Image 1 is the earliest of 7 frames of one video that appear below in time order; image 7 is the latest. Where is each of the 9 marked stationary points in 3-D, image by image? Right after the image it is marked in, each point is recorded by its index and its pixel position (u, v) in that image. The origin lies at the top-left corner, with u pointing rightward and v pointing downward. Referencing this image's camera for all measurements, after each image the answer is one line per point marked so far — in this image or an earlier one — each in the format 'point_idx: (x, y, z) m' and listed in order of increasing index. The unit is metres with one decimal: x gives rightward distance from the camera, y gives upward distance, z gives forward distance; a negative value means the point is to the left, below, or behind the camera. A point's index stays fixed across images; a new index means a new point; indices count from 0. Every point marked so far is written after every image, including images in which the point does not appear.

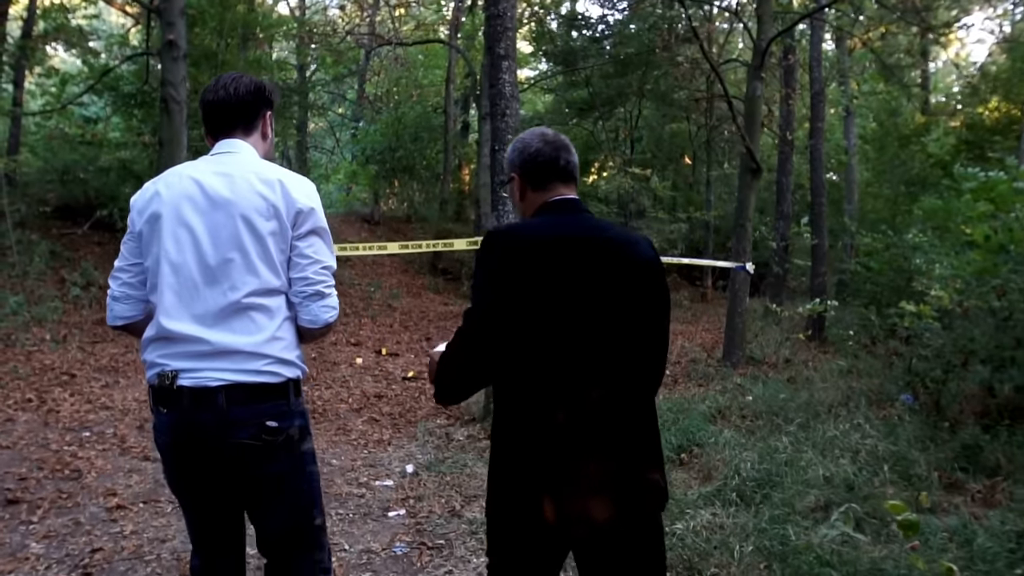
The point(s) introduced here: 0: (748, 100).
0: (+3.1, +2.5, +11.7) m
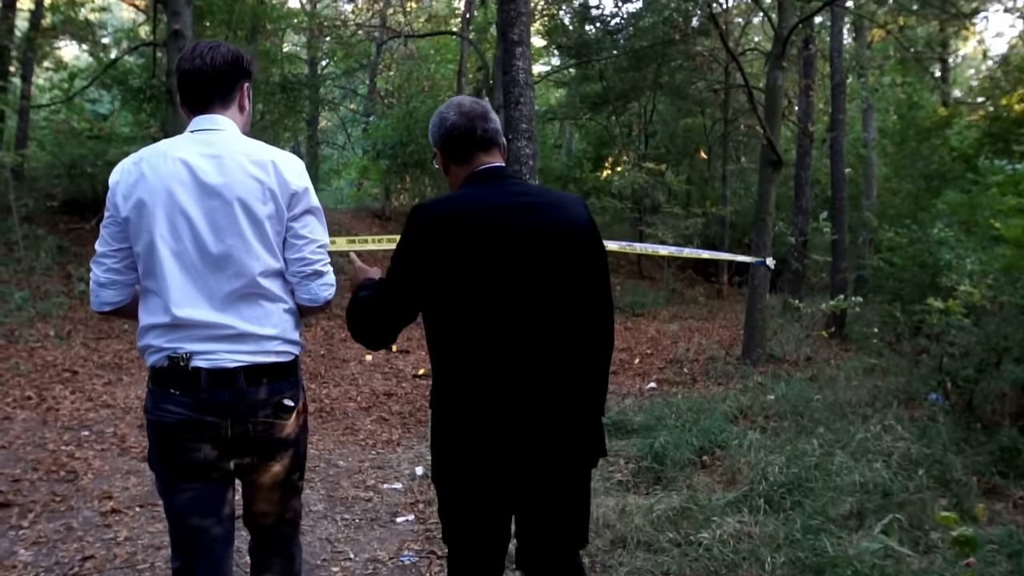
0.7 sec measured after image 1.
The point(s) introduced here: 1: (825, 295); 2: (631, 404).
0: (+3.3, +2.5, +11.4) m
1: (+6.1, -0.2, +16.8) m
2: (+1.2, -1.2, +8.6) m
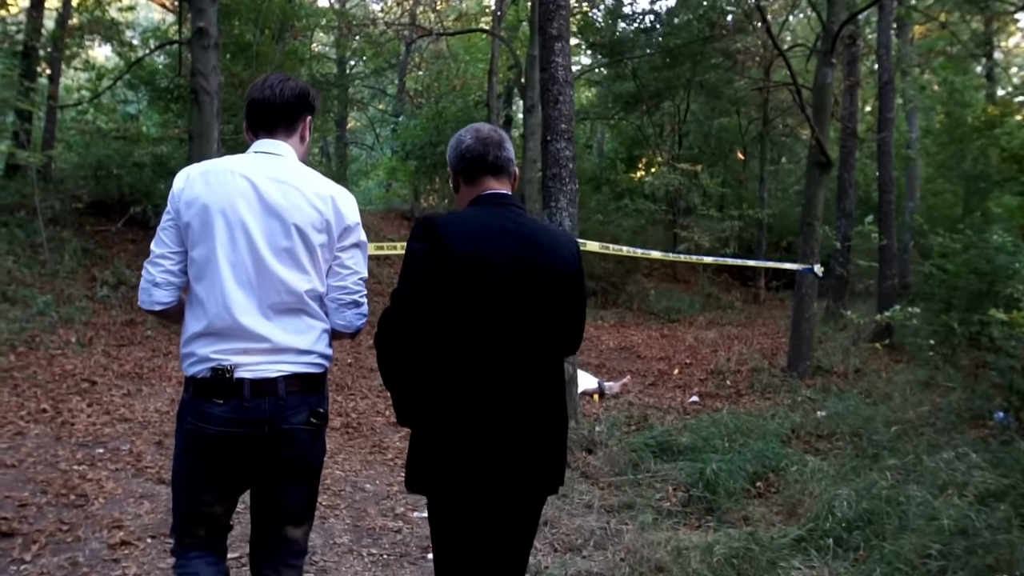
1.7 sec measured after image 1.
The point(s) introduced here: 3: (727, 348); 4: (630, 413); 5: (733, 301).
0: (+3.7, +2.4, +10.8) m
1: (+6.6, -0.3, +16.1) m
2: (+1.5, -1.2, +8.1) m
3: (+3.3, -0.9, +13.4) m
4: (+1.2, -1.2, +8.7) m
5: (+5.0, -0.3, +19.8) m
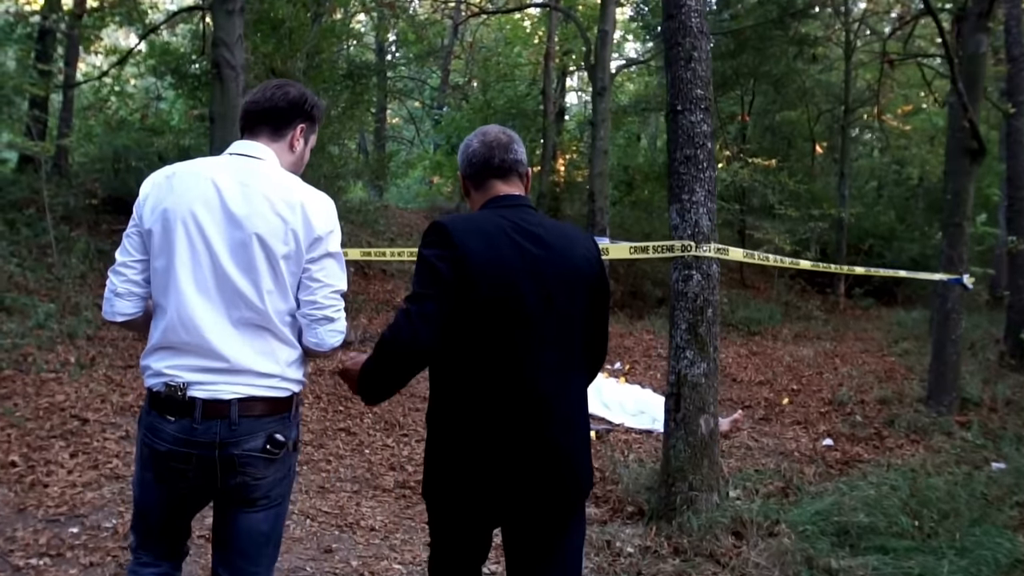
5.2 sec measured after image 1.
0: (+4.6, +2.3, +8.8) m
1: (+7.6, -0.5, +14.1) m
2: (+2.2, -1.4, +6.3) m
3: (+4.2, -1.1, +11.5) m
4: (+1.9, -1.4, +6.9) m
5: (+6.1, -0.4, +17.8) m
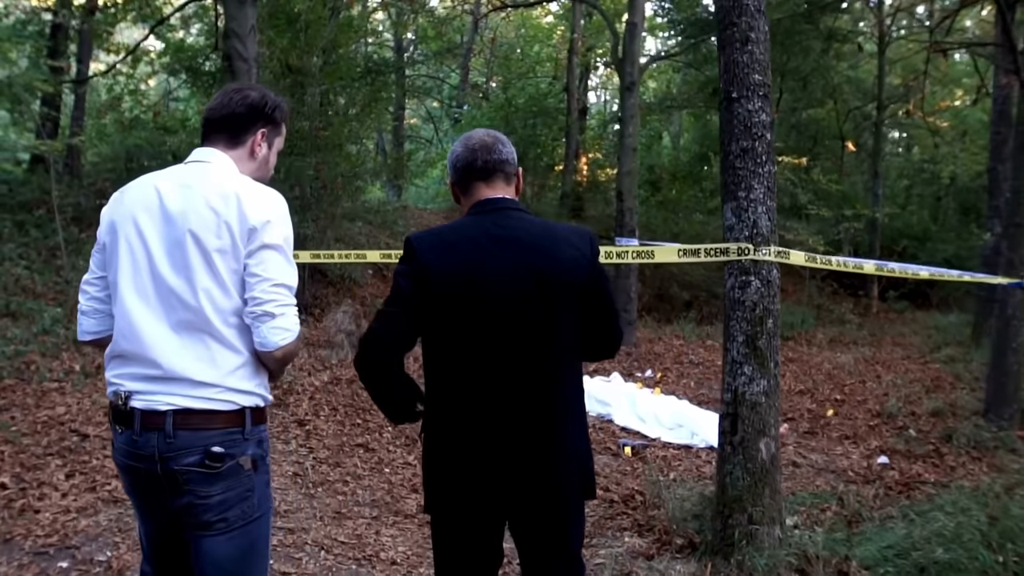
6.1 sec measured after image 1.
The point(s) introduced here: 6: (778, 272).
0: (+4.8, +2.2, +8.2) m
1: (+8.0, -0.5, +13.4) m
2: (+2.4, -1.4, +5.7) m
3: (+4.5, -1.1, +10.9) m
4: (+2.1, -1.4, +6.3) m
5: (+6.5, -0.5, +17.2) m
6: (+1.4, +0.1, +4.6) m
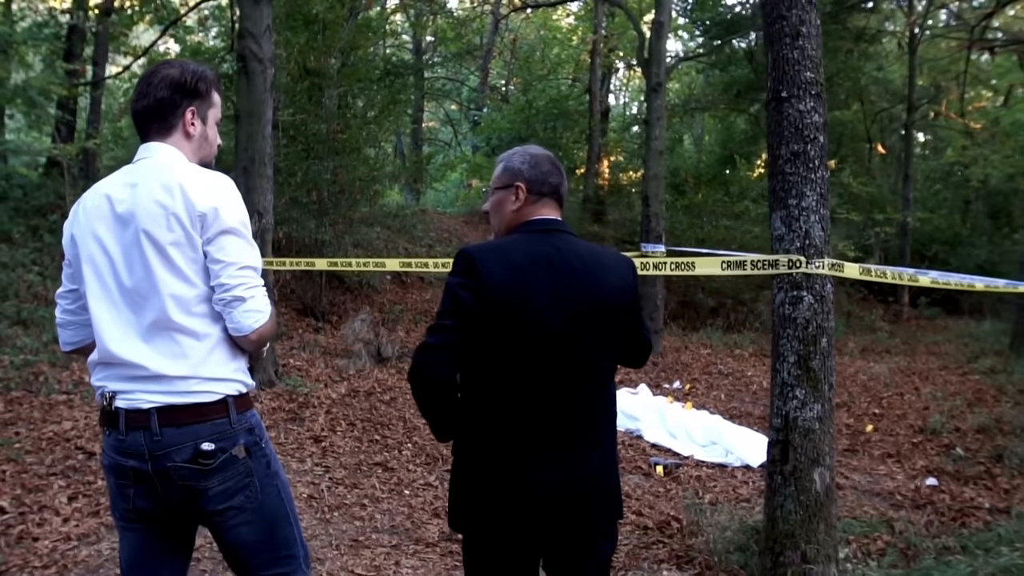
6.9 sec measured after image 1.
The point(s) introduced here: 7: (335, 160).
0: (+5.1, +2.2, +7.8) m
1: (+8.3, -0.6, +12.9) m
2: (+2.6, -1.5, +5.3) m
3: (+4.8, -1.2, +10.4) m
4: (+2.3, -1.5, +5.9) m
5: (+6.9, -0.6, +16.7) m
6: (+1.5, 0.0, +4.2) m
7: (-2.4, +1.8, +12.2) m
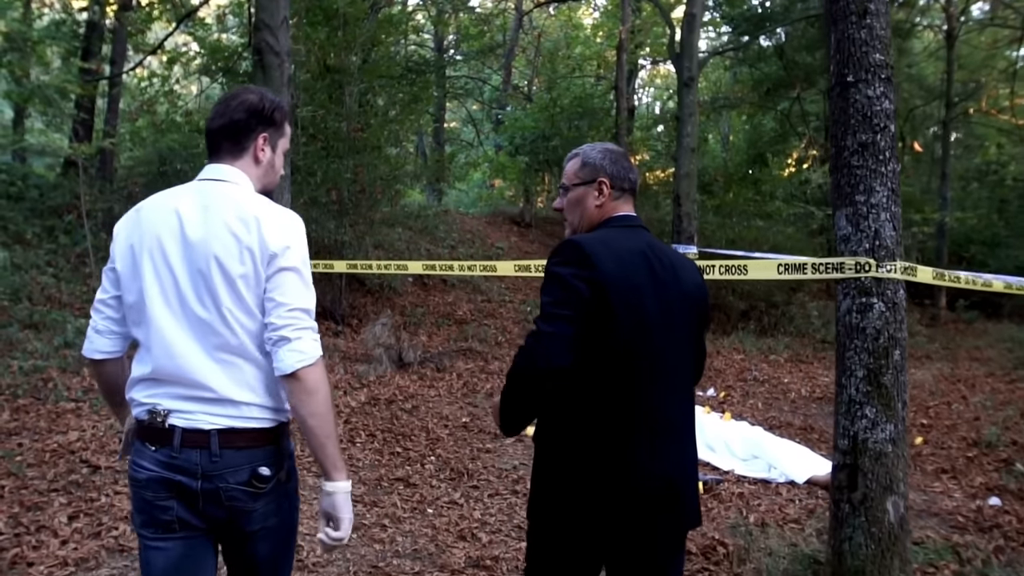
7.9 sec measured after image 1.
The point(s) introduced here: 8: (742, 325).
0: (+5.3, +2.1, +7.3) m
1: (+8.7, -0.7, +12.3) m
2: (+2.8, -1.5, +4.8) m
3: (+5.0, -1.3, +9.9) m
4: (+2.5, -1.5, +5.5) m
5: (+7.4, -0.7, +16.1) m
6: (+1.7, 0.0, +3.8) m
7: (-2.1, +1.7, +11.9) m
8: (+3.7, -0.6, +14.0) m
